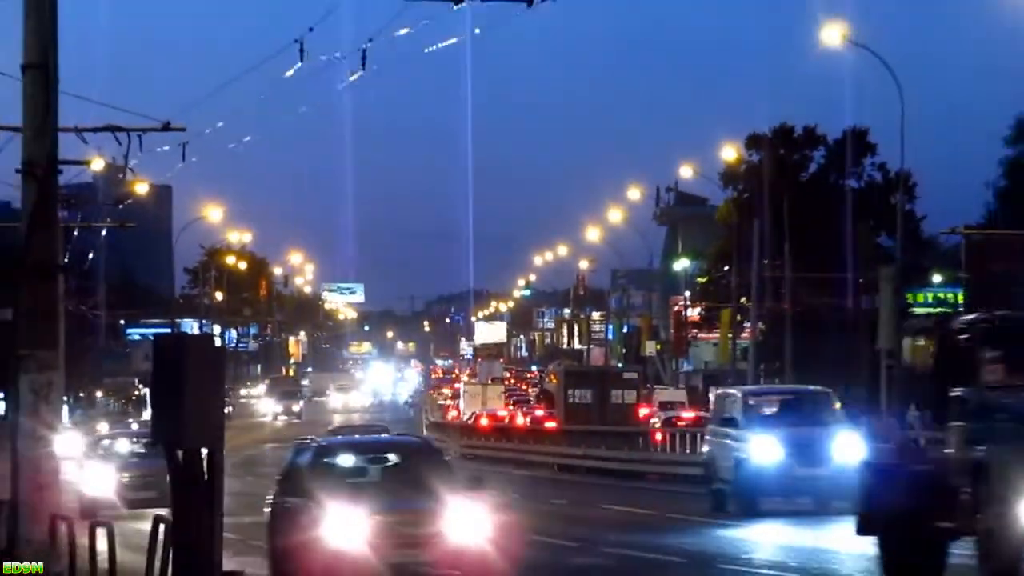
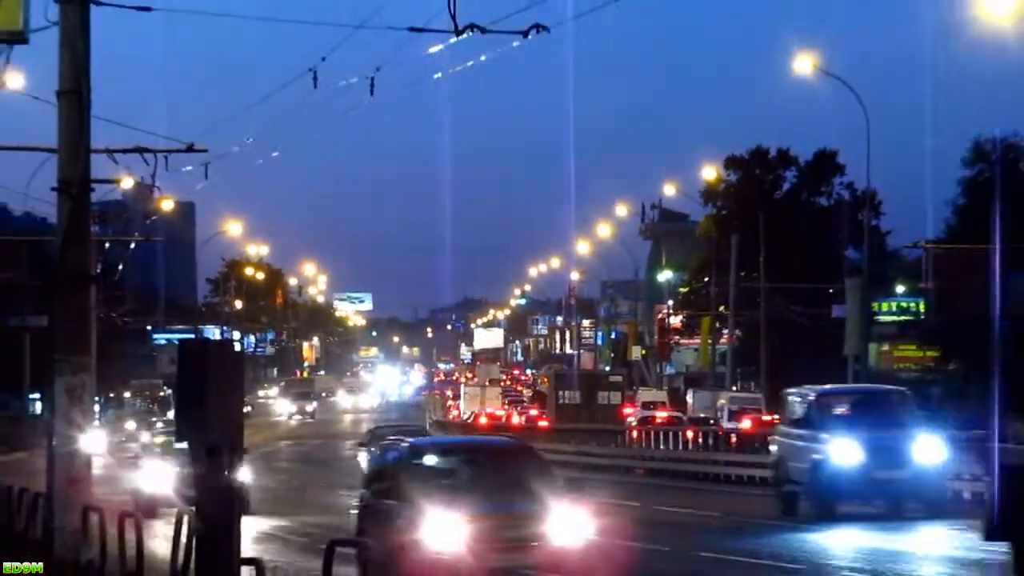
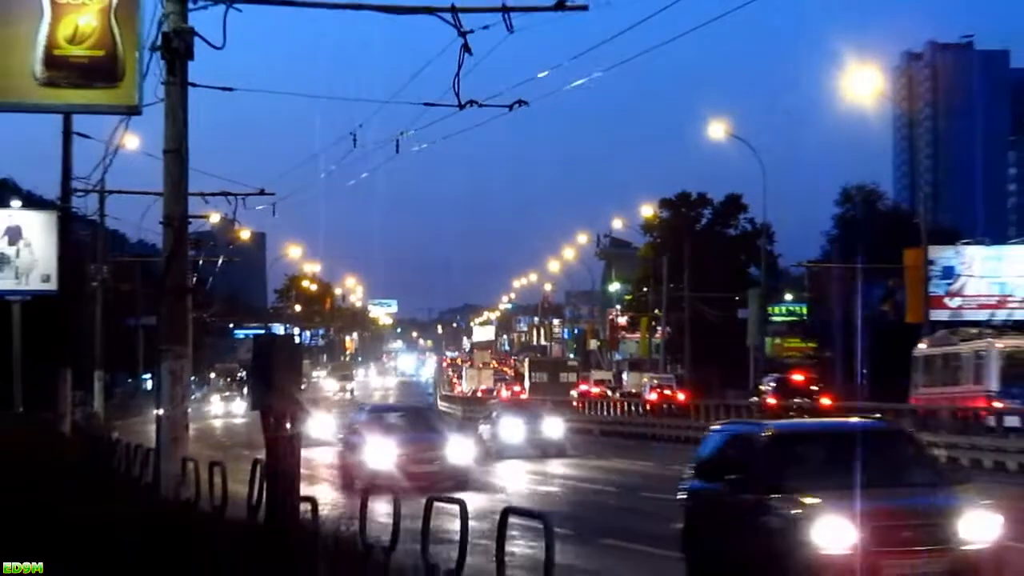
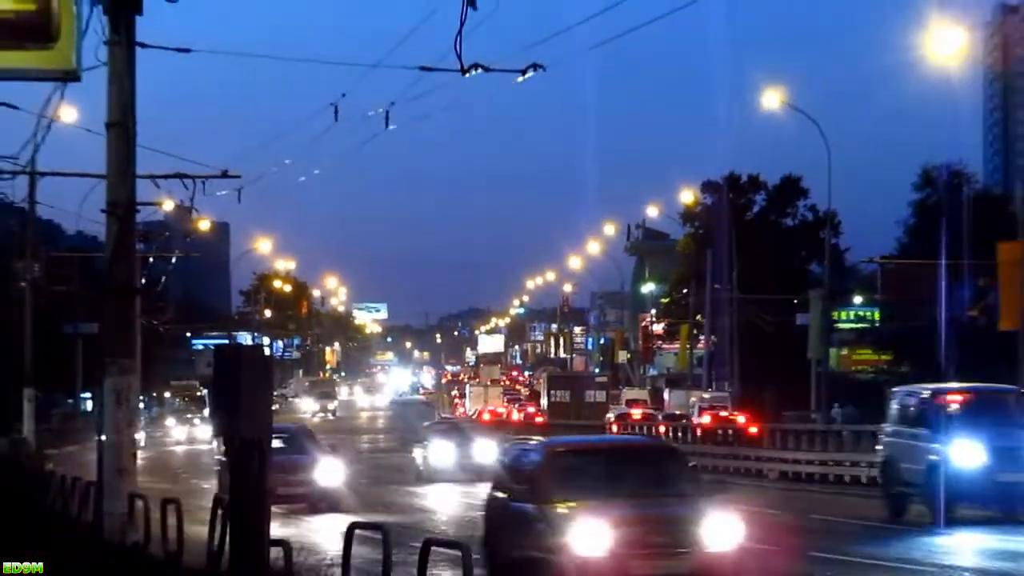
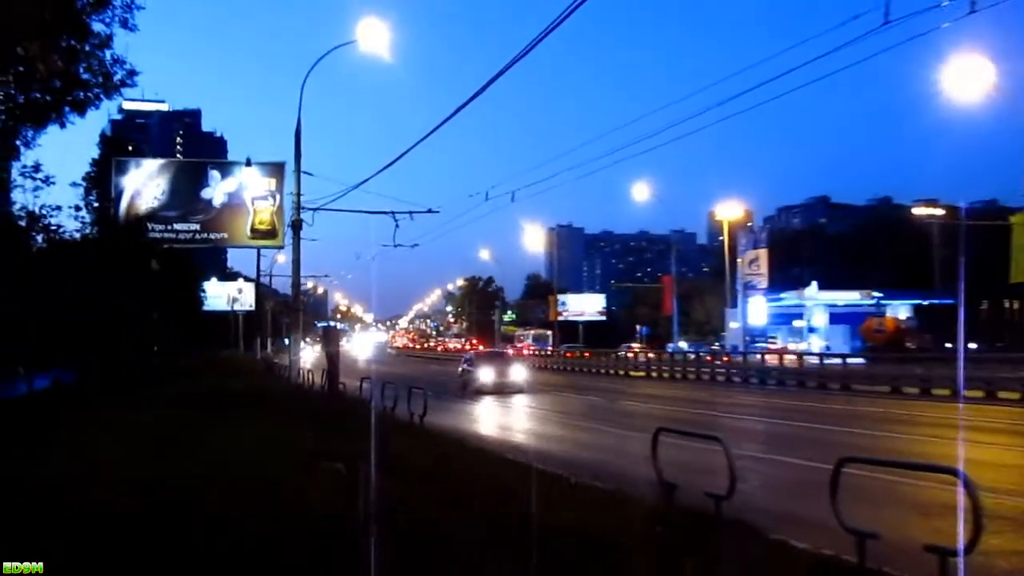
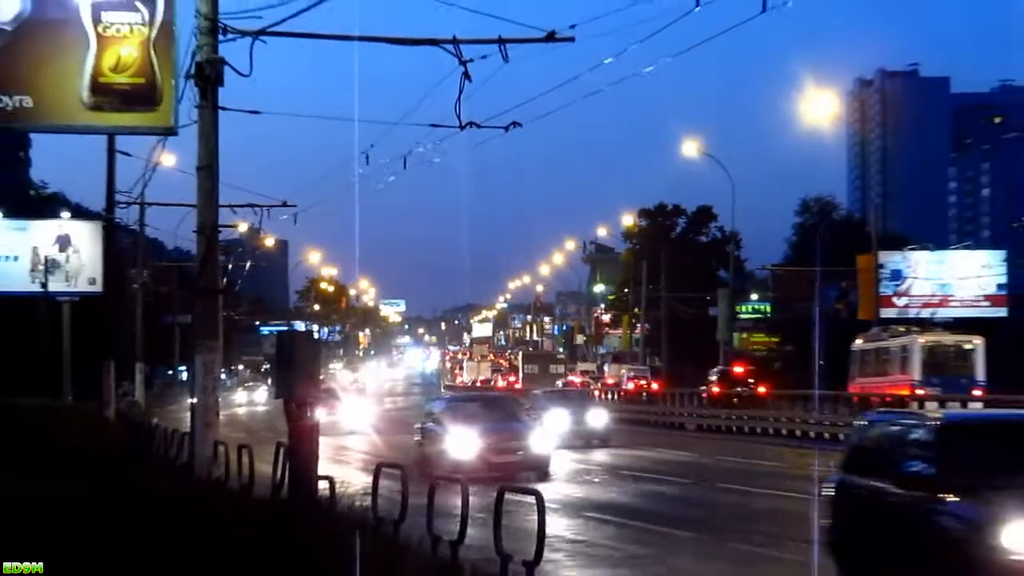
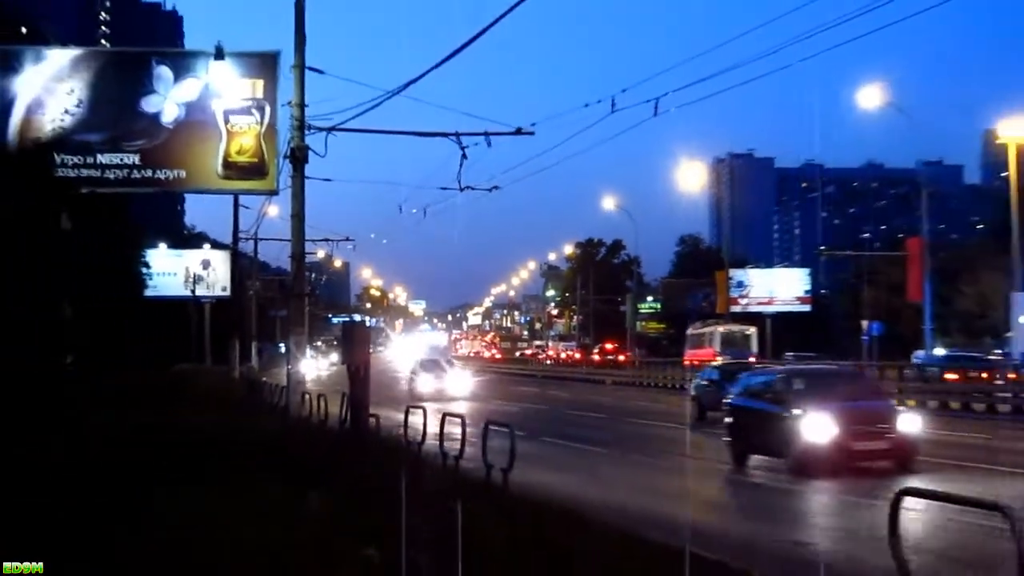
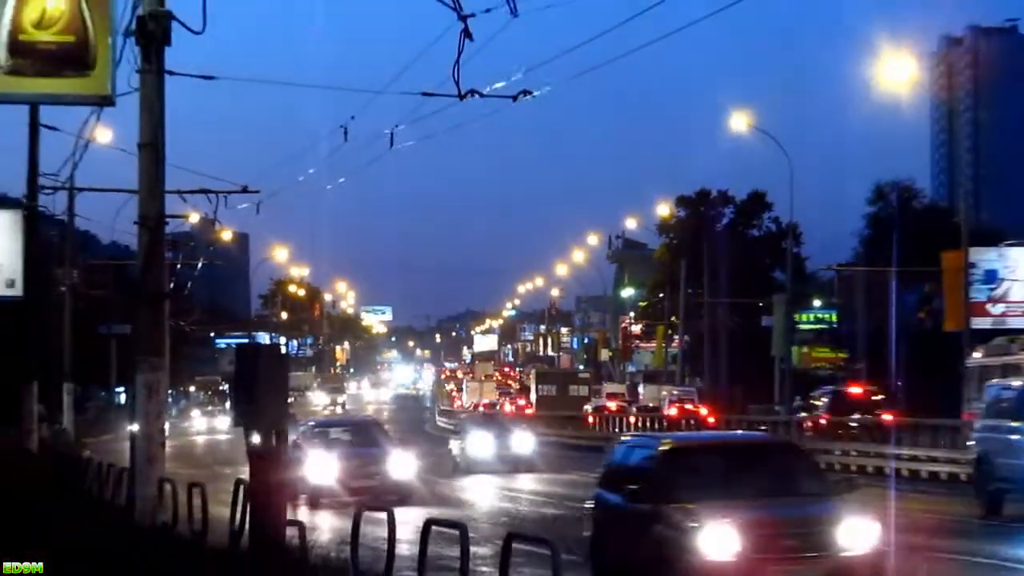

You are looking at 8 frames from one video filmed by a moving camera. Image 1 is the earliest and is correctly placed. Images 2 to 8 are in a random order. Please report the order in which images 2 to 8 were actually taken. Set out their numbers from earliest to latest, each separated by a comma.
2, 4, 8, 3, 6, 7, 5
